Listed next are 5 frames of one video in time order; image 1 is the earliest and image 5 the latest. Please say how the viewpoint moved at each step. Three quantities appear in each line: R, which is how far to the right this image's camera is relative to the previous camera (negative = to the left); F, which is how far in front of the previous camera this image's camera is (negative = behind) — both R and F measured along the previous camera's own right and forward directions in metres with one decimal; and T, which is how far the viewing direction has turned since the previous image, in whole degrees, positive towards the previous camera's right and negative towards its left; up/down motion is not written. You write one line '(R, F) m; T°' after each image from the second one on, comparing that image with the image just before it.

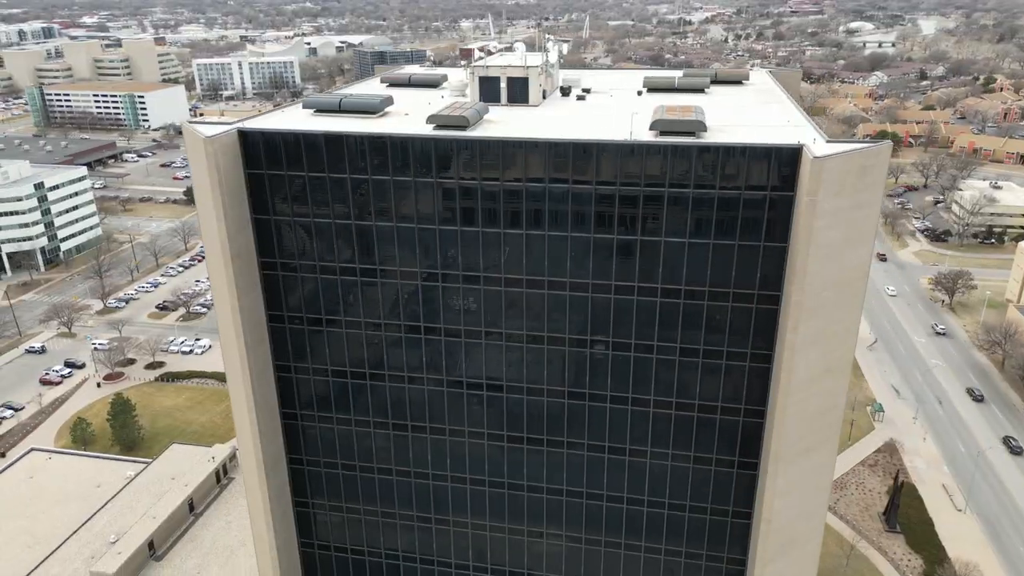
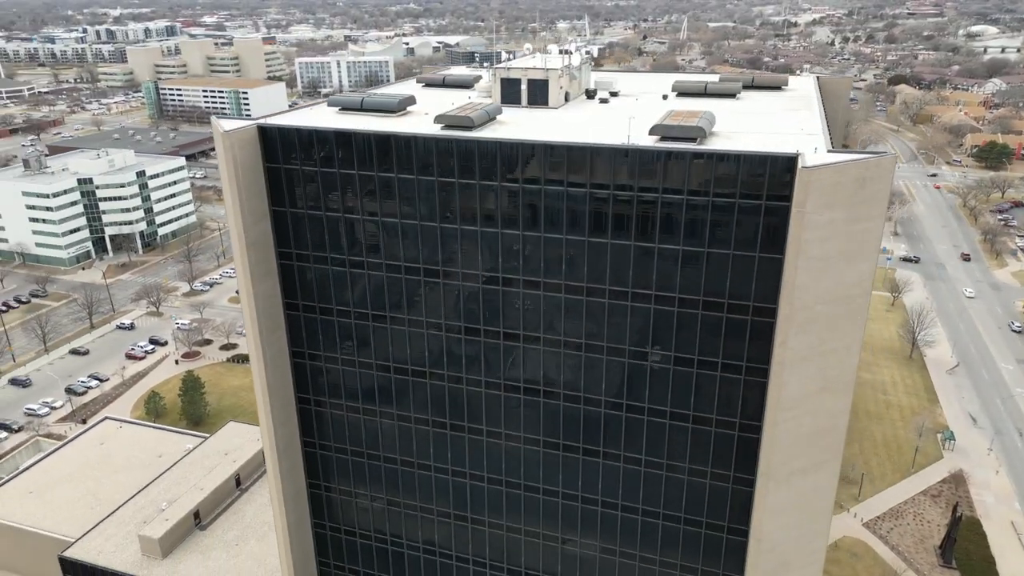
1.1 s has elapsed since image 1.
(+3.5, -0.1) m; -7°
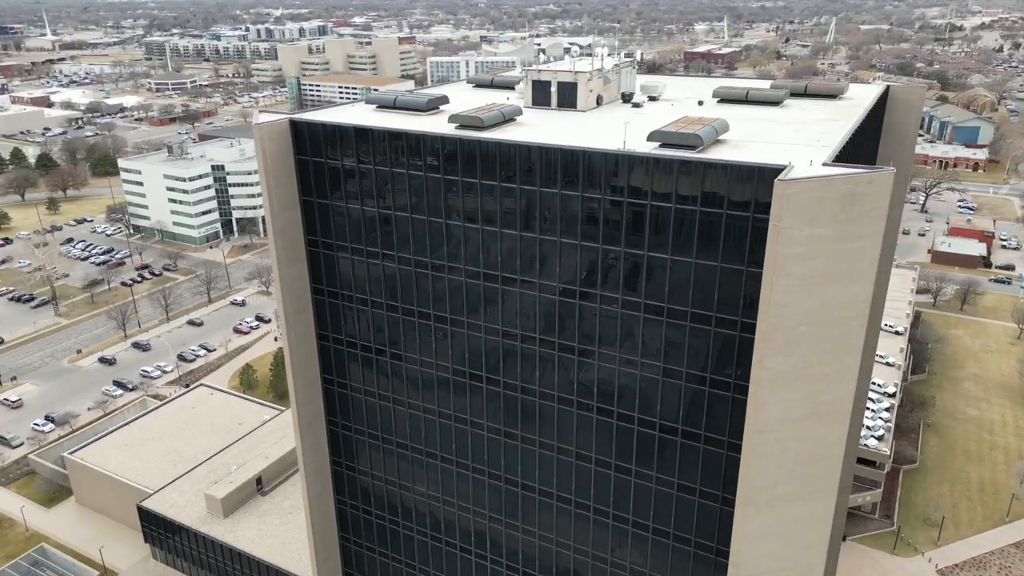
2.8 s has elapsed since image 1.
(+4.9, 0.0) m; -10°
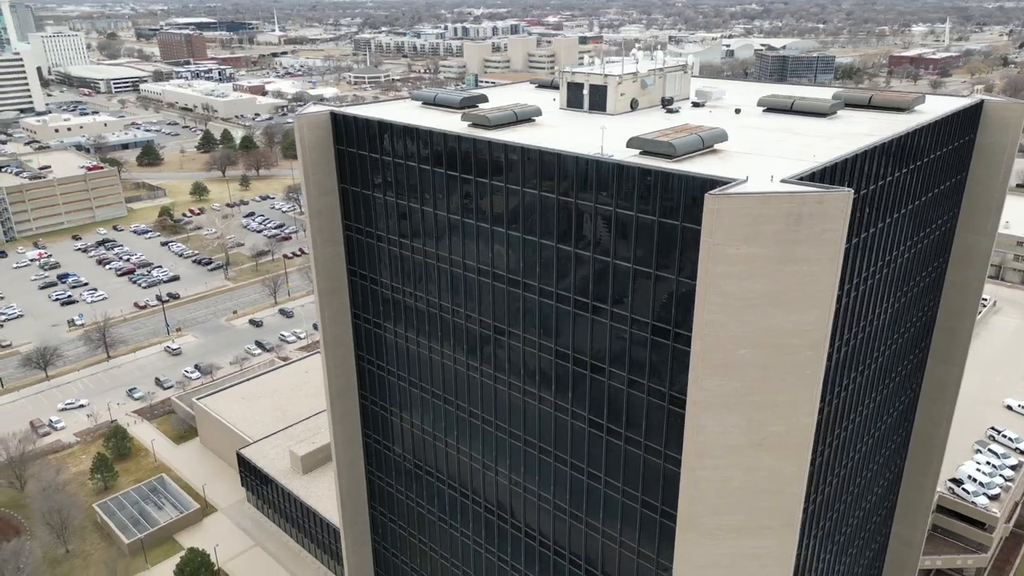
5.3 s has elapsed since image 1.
(+7.3, +0.3) m; -14°
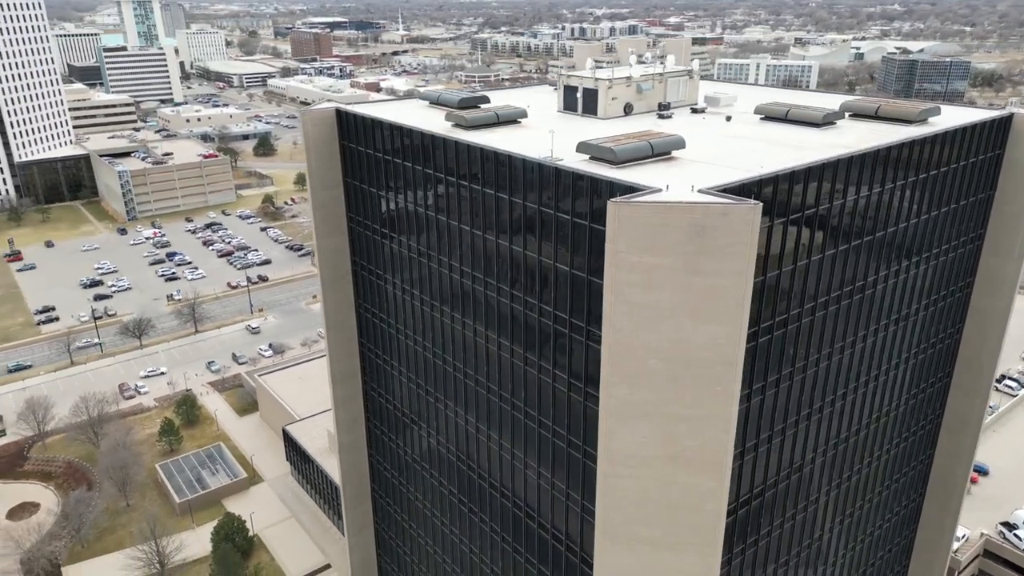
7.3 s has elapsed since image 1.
(+5.8, -0.1) m; -9°
